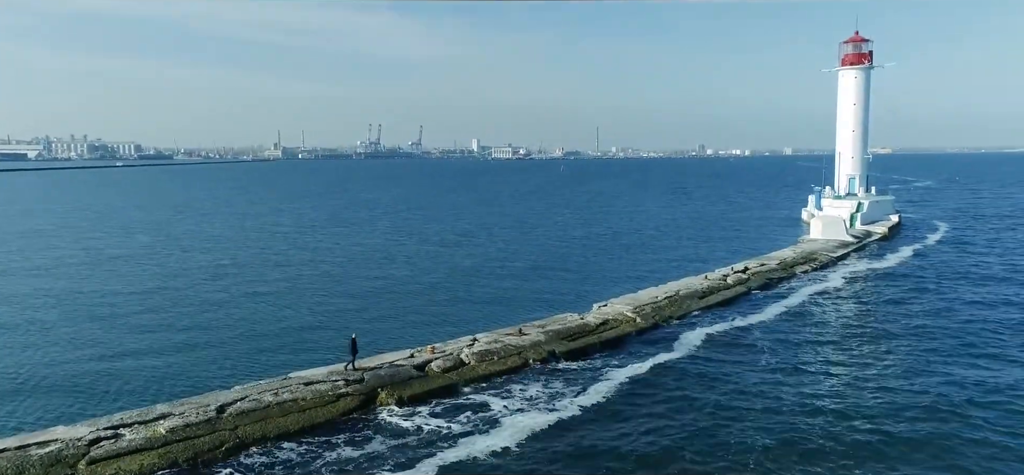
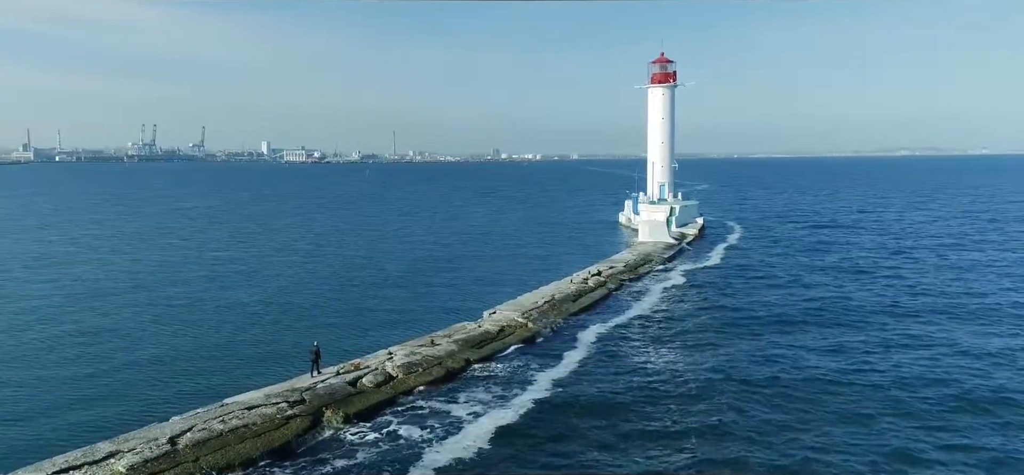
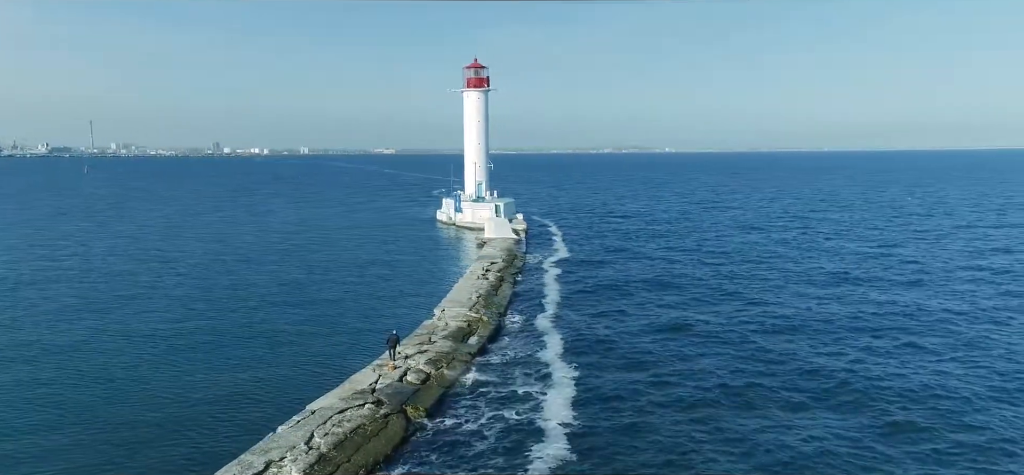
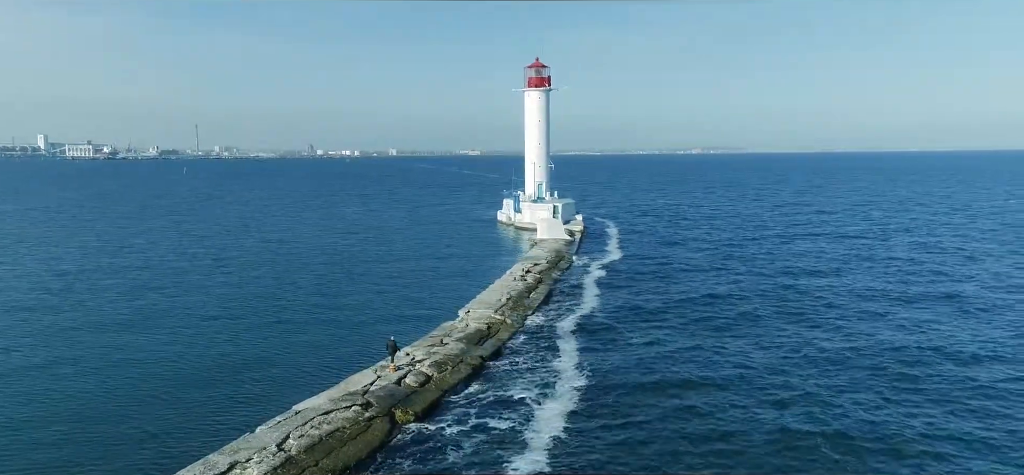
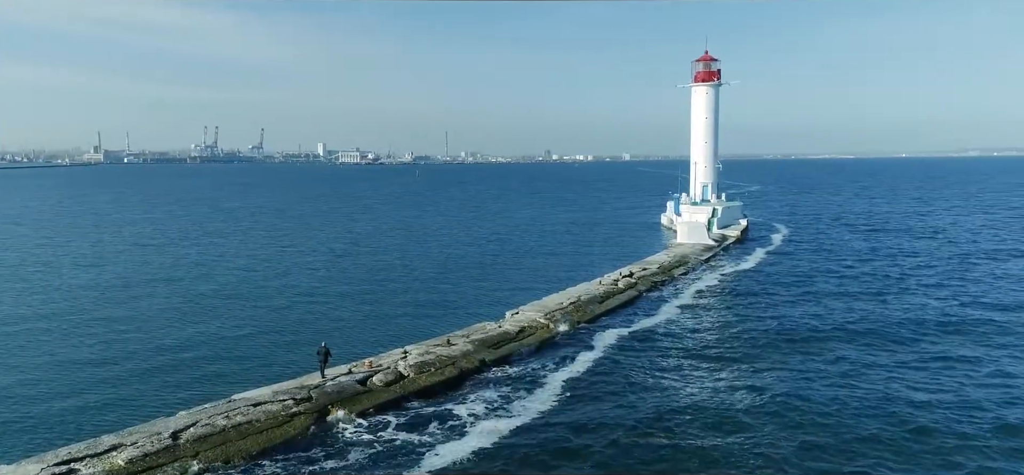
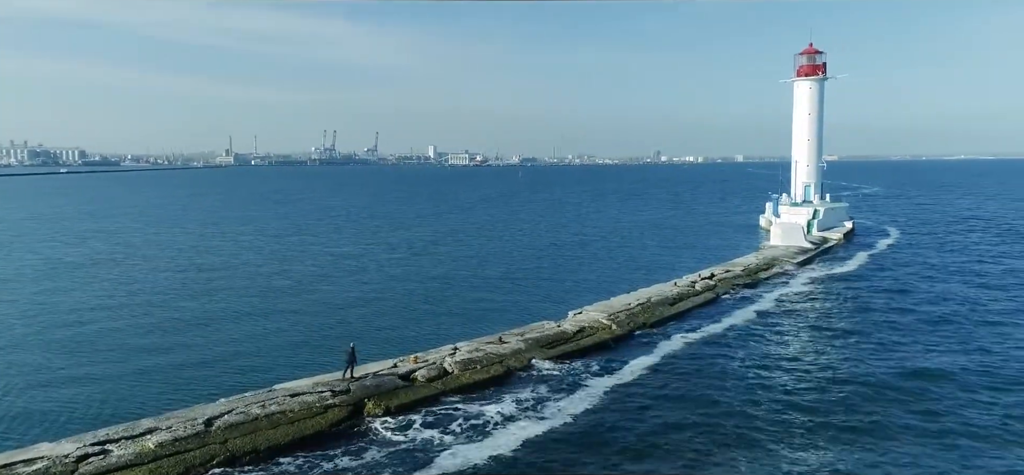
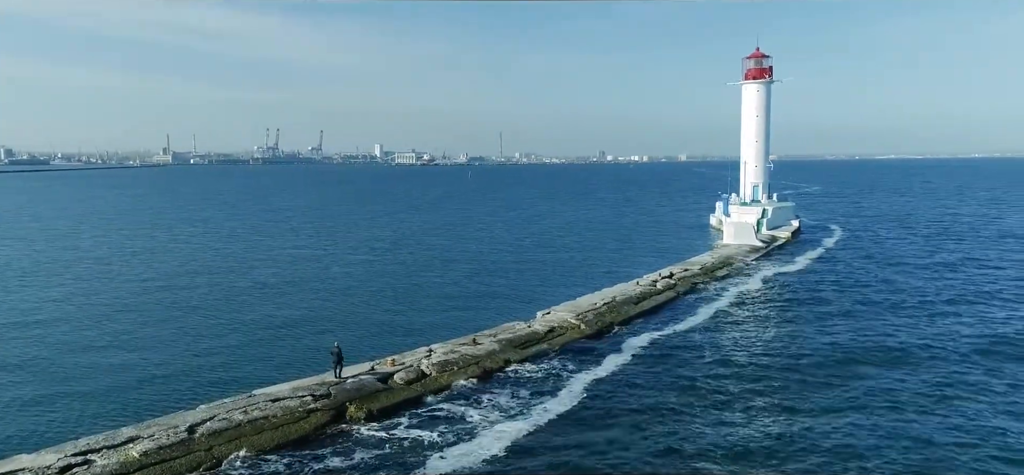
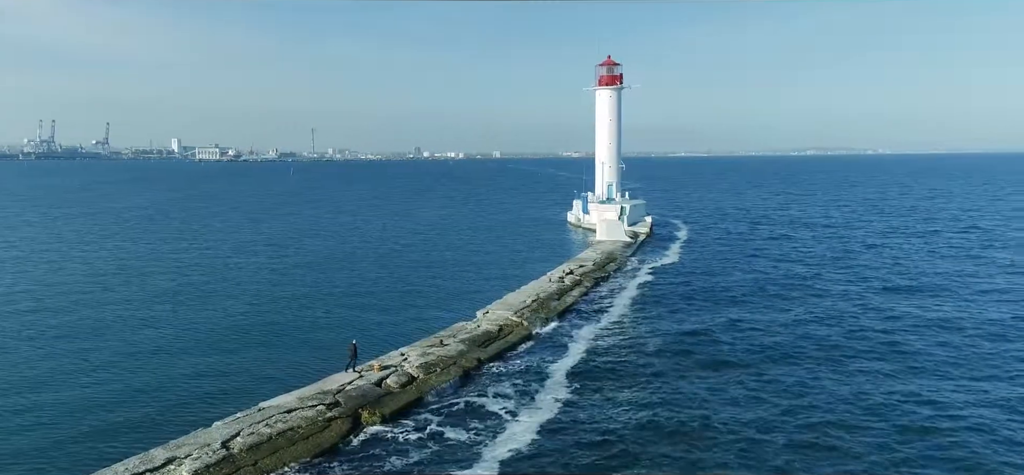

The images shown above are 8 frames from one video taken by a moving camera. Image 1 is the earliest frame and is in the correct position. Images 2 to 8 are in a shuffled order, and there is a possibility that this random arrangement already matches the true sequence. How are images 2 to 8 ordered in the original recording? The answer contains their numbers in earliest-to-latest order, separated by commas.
6, 7, 5, 2, 8, 4, 3
